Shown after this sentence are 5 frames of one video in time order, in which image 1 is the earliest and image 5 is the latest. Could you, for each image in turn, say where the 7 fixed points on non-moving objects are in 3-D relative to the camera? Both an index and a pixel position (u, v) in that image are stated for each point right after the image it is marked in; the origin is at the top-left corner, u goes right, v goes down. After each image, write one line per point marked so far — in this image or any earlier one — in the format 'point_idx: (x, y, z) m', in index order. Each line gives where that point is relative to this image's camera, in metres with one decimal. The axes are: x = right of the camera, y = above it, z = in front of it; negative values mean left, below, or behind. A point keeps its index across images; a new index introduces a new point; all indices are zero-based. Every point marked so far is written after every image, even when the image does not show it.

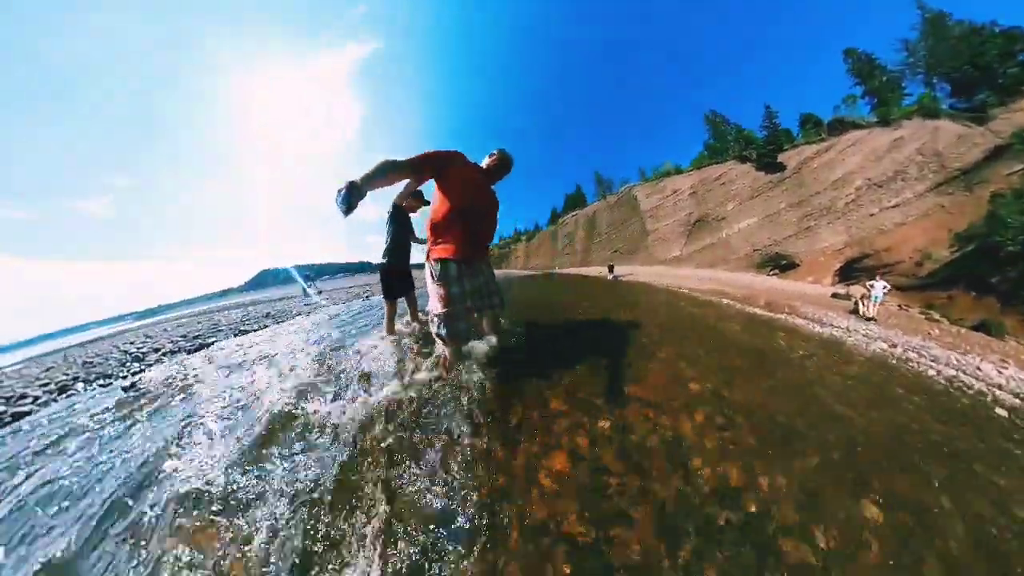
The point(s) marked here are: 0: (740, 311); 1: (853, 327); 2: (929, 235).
0: (+4.6, -0.5, +8.5) m
1: (+6.3, -0.8, +7.8) m
2: (+17.4, +2.2, +17.5) m
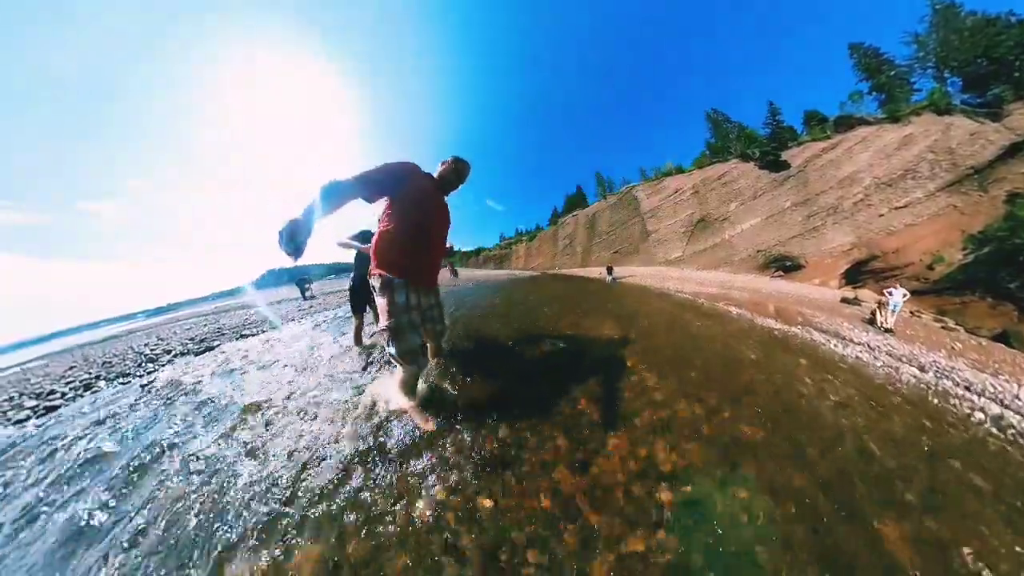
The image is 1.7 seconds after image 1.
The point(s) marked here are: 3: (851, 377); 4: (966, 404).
0: (+4.3, -0.7, +7.8) m
1: (+6.1, -0.9, +7.1) m
2: (+17.1, +2.1, +16.8) m
3: (+4.2, -1.1, +5.2) m
4: (+5.1, -1.3, +4.8) m
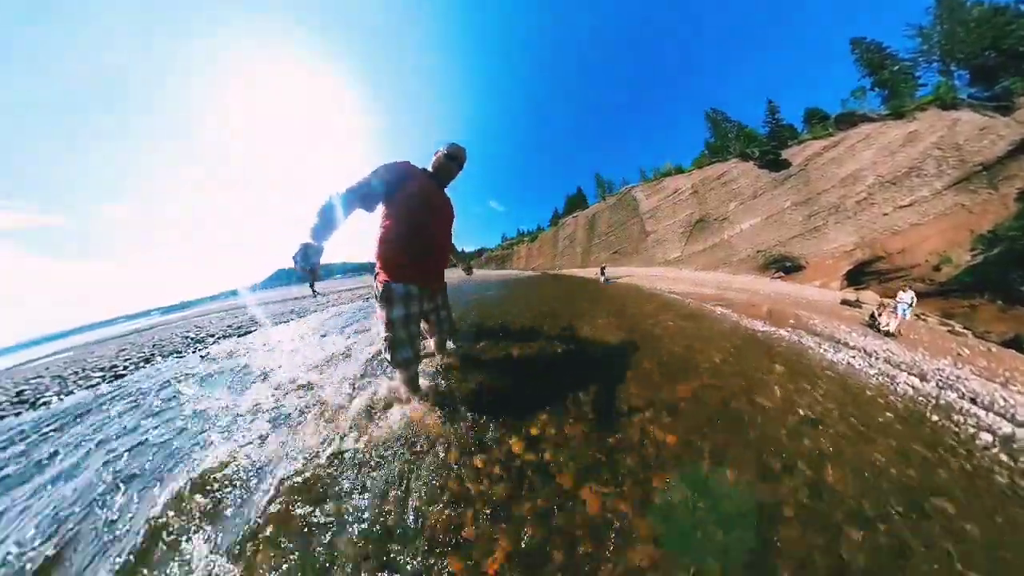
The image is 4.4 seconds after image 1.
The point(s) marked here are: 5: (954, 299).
0: (+3.7, -0.7, +7.0) m
1: (+5.4, -0.9, +6.3) m
2: (+16.5, +2.0, +15.9) m
3: (+3.5, -1.1, +4.5) m
4: (+4.4, -1.3, +4.0) m
5: (+13.7, -0.3, +12.9) m
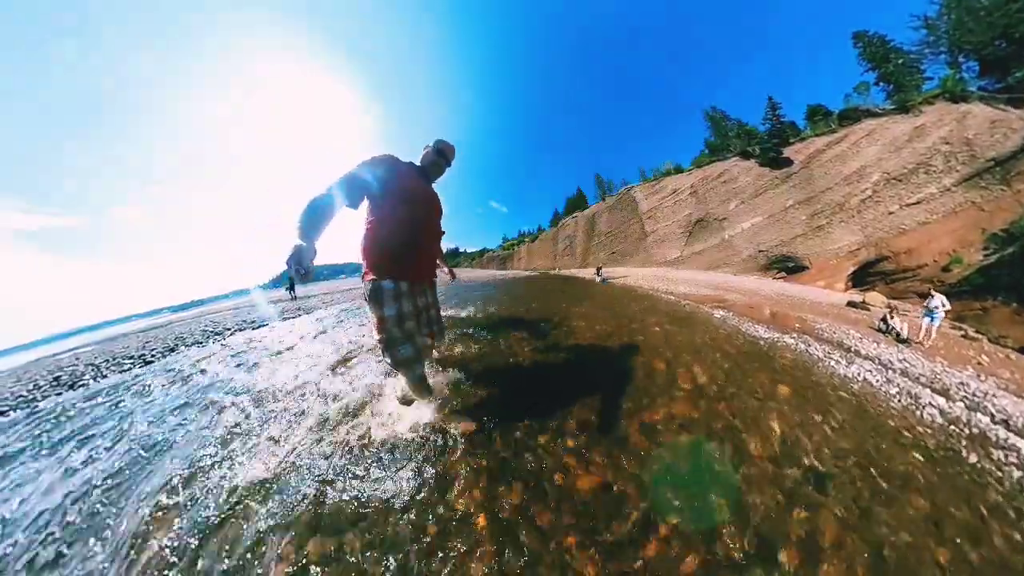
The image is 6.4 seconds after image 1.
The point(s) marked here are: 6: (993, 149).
0: (+3.3, -0.7, +6.3) m
1: (+5.0, -0.9, +5.6) m
2: (+16.2, +2.0, +15.2) m
3: (+3.1, -1.1, +3.8) m
4: (+4.0, -1.3, +3.3) m
5: (+13.3, -0.4, +12.2) m
6: (+20.3, +5.9, +17.7) m
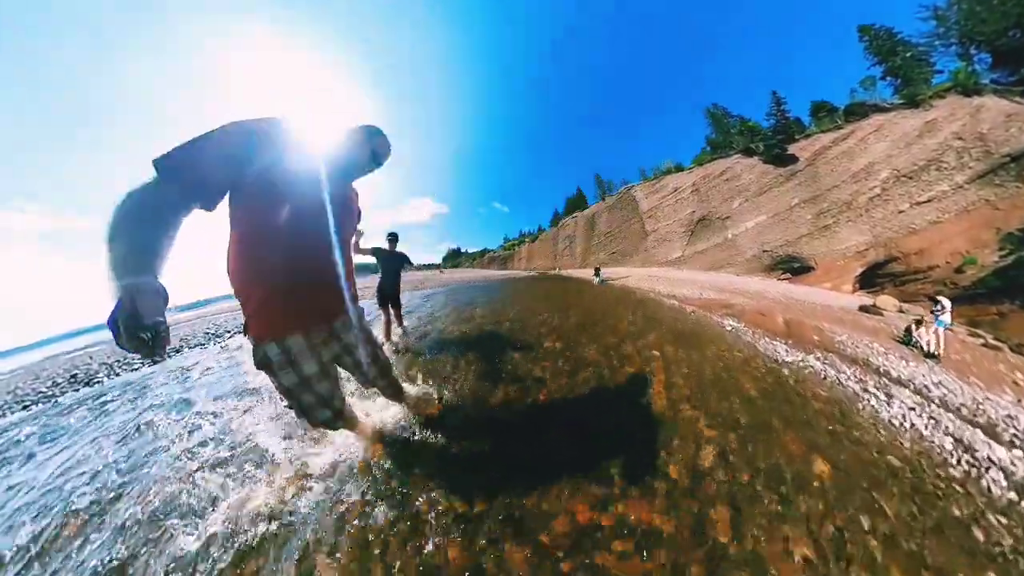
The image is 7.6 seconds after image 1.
0: (+3.1, -0.9, +5.7) m
1: (+4.9, -1.1, +5.0) m
2: (+16.0, +1.9, +14.6) m
3: (+3.0, -1.3, +3.2) m
4: (+3.9, -1.5, +2.7) m
5: (+13.1, -0.5, +11.6) m
6: (+20.2, +5.8, +17.0) m
